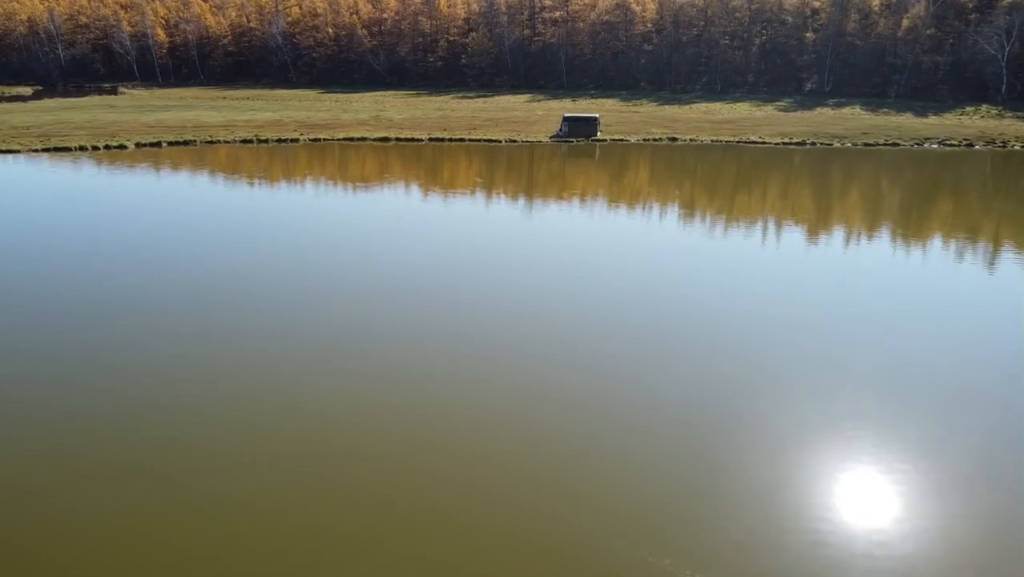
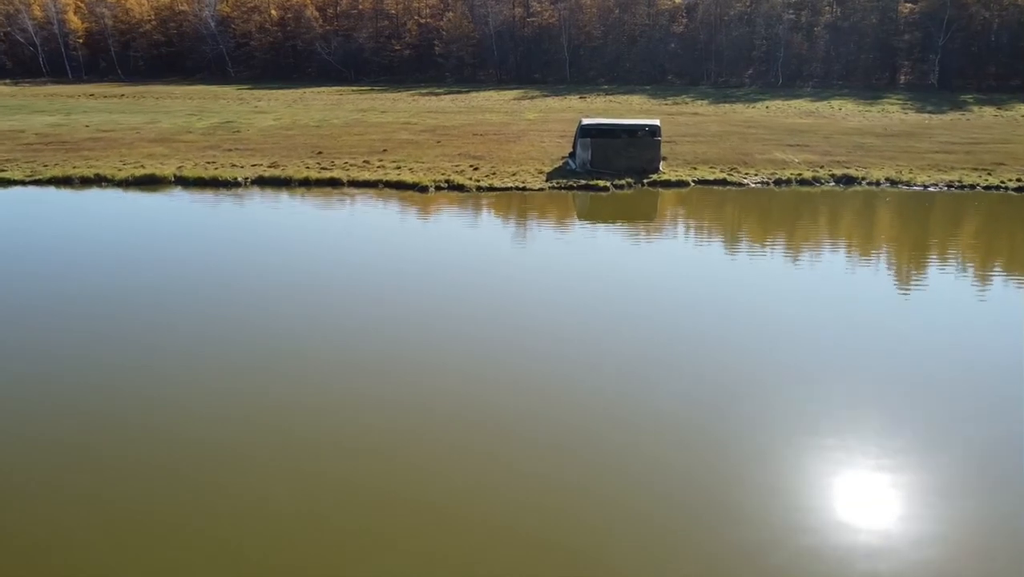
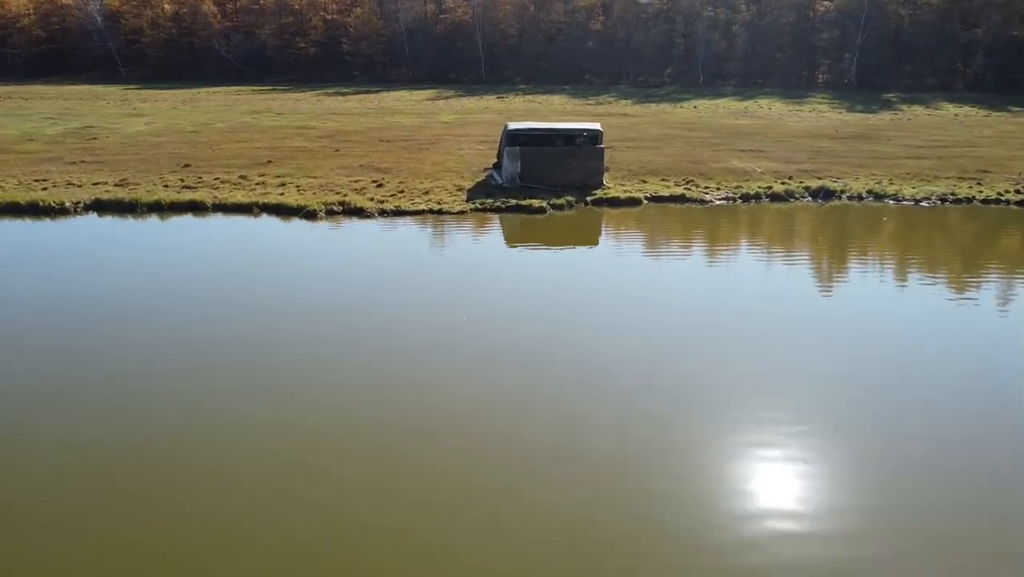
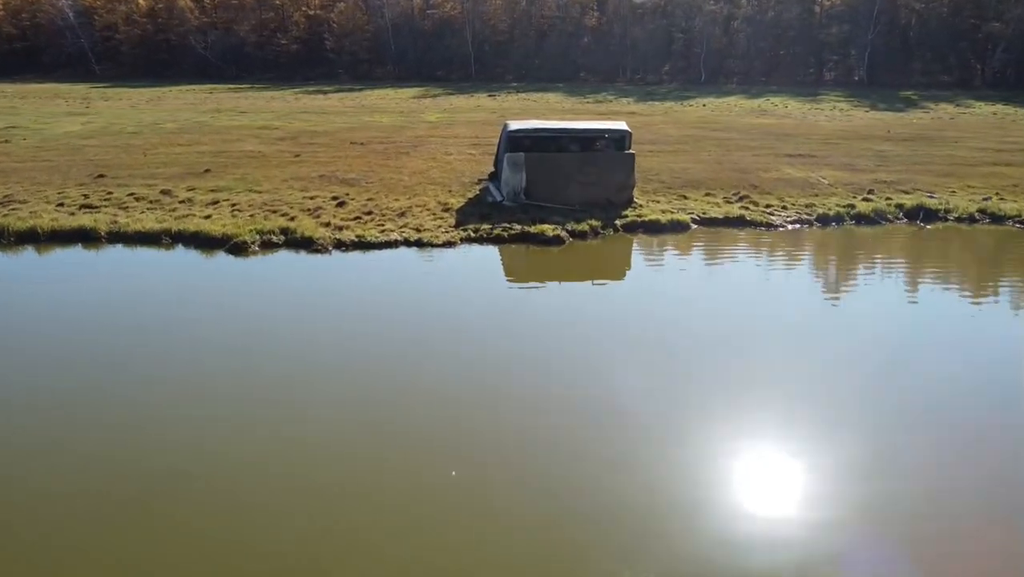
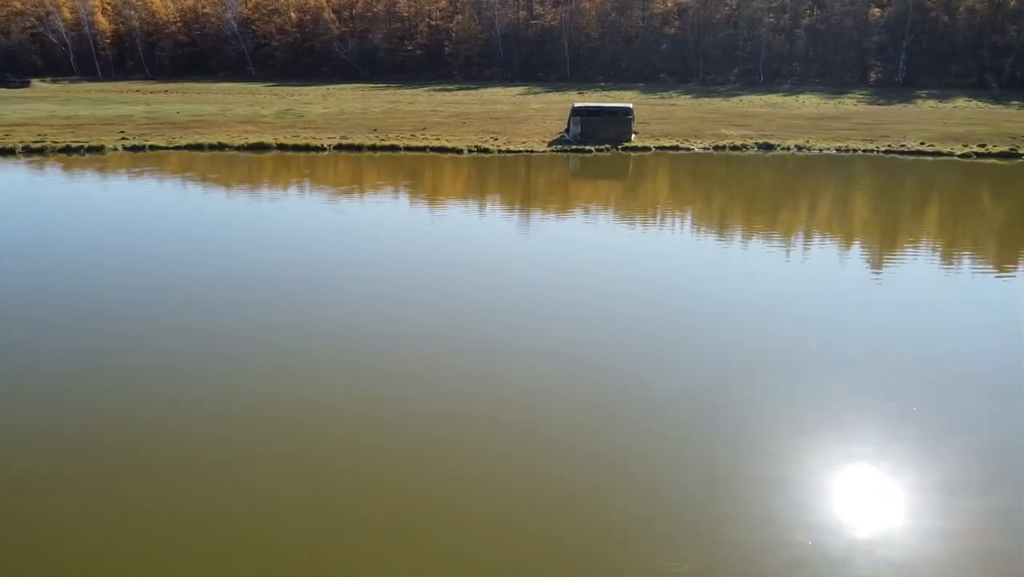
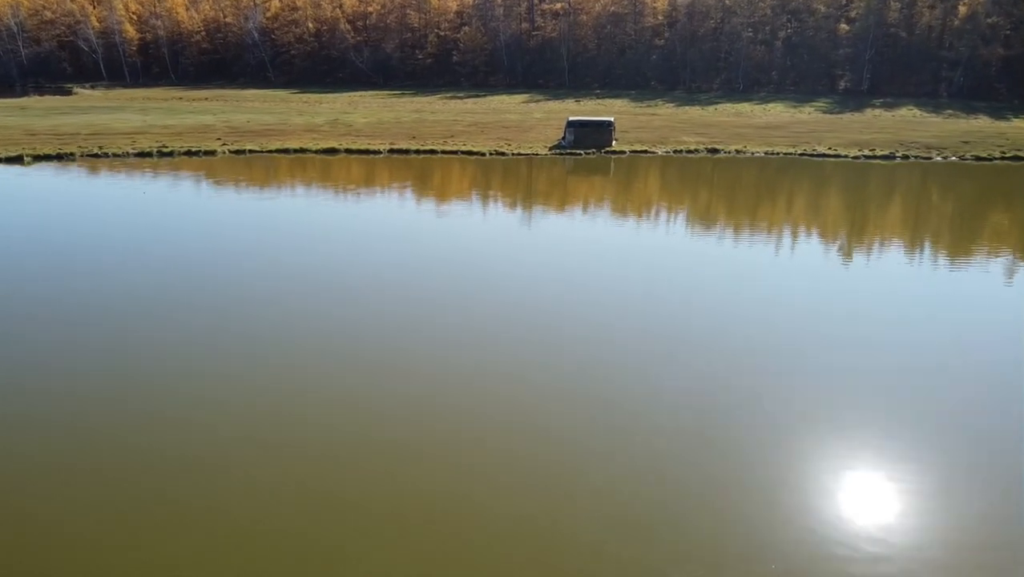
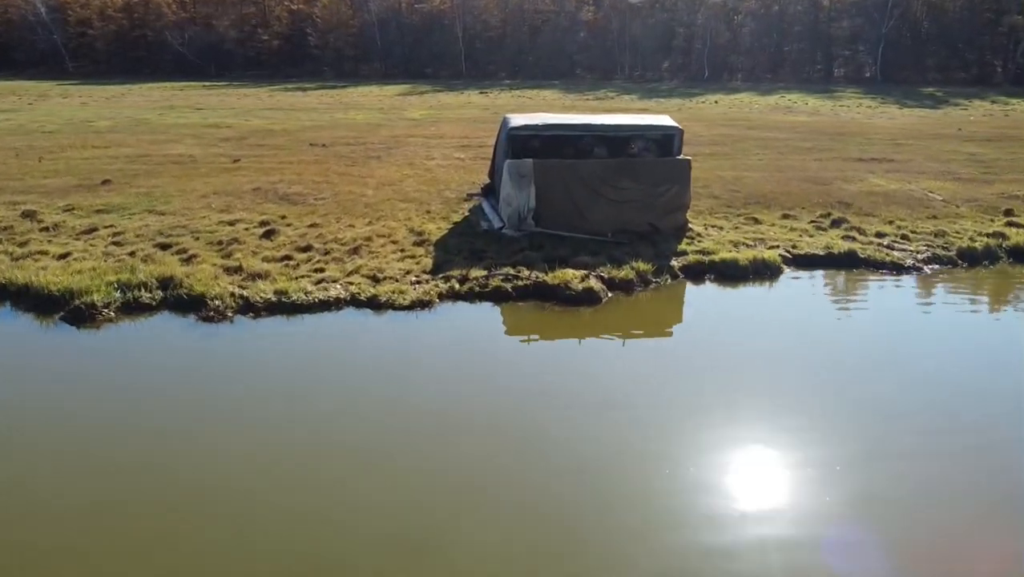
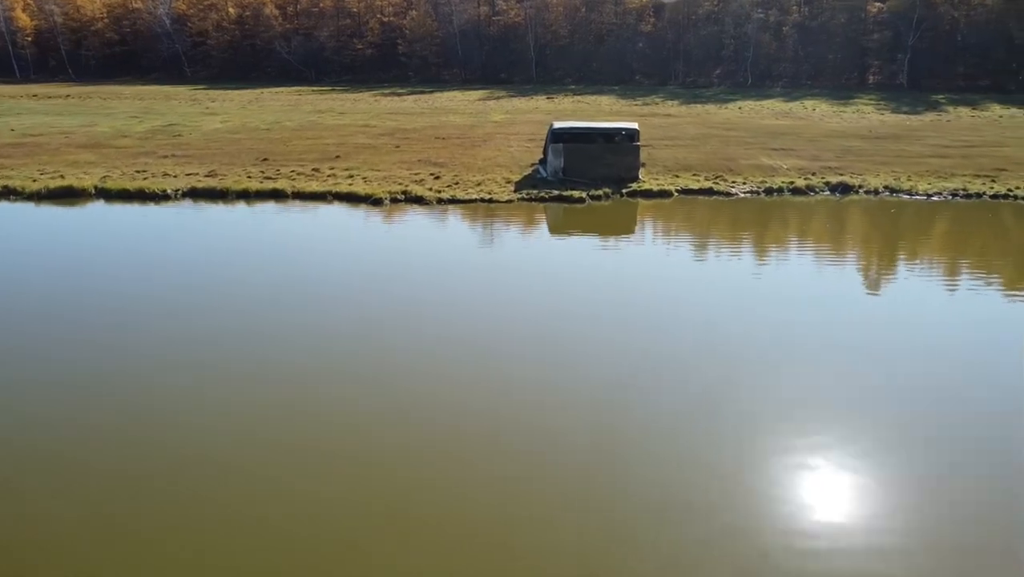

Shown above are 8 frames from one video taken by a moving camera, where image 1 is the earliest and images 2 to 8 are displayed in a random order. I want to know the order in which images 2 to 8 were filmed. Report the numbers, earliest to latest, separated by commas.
6, 5, 2, 8, 3, 4, 7
